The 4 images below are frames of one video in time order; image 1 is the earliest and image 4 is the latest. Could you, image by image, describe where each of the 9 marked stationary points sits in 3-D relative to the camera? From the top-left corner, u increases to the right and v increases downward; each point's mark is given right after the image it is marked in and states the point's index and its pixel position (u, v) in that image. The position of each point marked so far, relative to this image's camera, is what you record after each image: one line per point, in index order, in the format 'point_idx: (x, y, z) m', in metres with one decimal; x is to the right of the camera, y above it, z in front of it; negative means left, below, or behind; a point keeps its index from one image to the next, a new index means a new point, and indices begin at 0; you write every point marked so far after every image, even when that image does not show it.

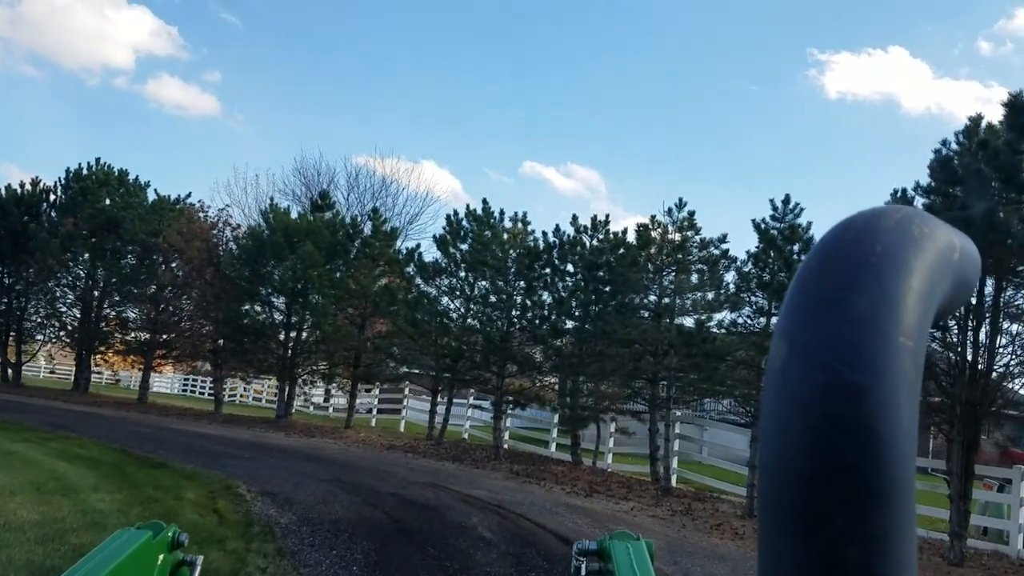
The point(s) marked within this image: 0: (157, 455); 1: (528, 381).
0: (-5.7, -2.7, +14.8) m
1: (+0.3, -1.9, +19.1) m
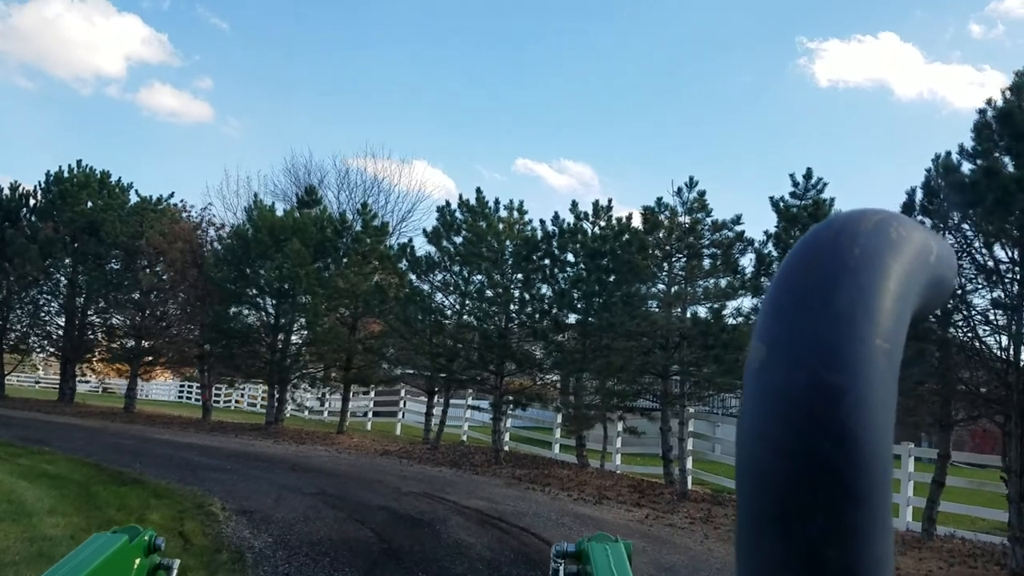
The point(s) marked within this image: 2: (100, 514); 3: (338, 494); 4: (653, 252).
0: (-5.7, -2.7, +13.7) m
1: (+0.3, -1.8, +18.0) m
2: (-4.4, -2.4, +9.8) m
3: (-2.2, -2.7, +11.8) m
4: (+2.1, +0.5, +14.1) m
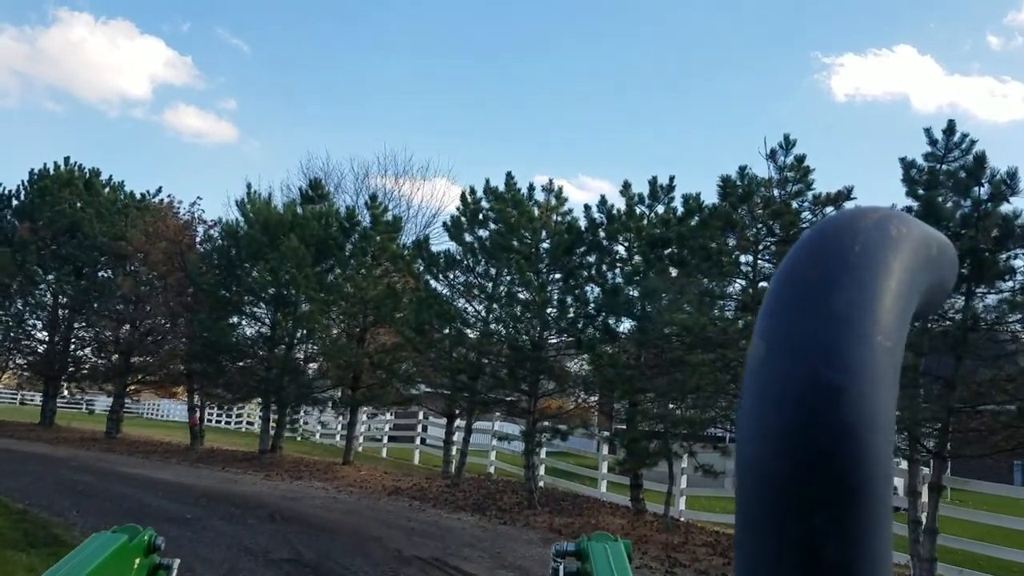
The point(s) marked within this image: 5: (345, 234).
0: (-5.2, -2.7, +10.6) m
1: (+0.9, -1.8, +14.8) m
2: (-4.1, -2.3, +6.7) m
3: (-1.9, -2.6, +8.6) m
4: (+2.6, +0.6, +10.8) m
5: (-3.5, +1.1, +19.2) m
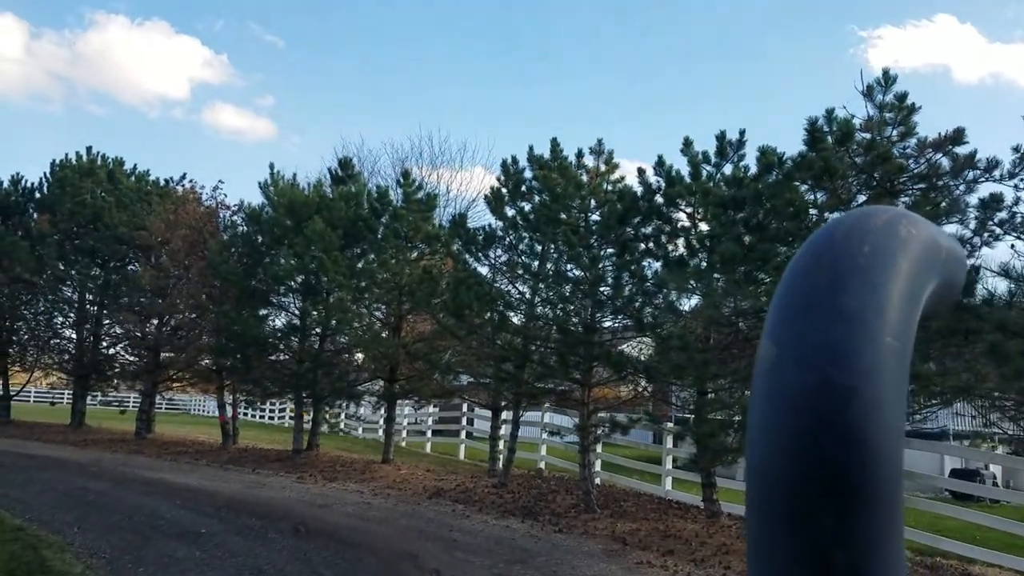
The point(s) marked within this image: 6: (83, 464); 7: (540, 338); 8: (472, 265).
0: (-4.7, -2.6, +9.4) m
1: (+1.7, -1.5, +13.2) m
2: (-3.7, -2.2, +5.4) m
3: (-1.4, -2.4, +7.2) m
4: (+3.1, +0.9, +9.1) m
5: (-2.6, +1.4, +17.9) m
6: (-7.5, -3.2, +16.4) m
7: (+0.4, -0.7, +12.9) m
8: (-0.6, +0.3, +14.3) m
